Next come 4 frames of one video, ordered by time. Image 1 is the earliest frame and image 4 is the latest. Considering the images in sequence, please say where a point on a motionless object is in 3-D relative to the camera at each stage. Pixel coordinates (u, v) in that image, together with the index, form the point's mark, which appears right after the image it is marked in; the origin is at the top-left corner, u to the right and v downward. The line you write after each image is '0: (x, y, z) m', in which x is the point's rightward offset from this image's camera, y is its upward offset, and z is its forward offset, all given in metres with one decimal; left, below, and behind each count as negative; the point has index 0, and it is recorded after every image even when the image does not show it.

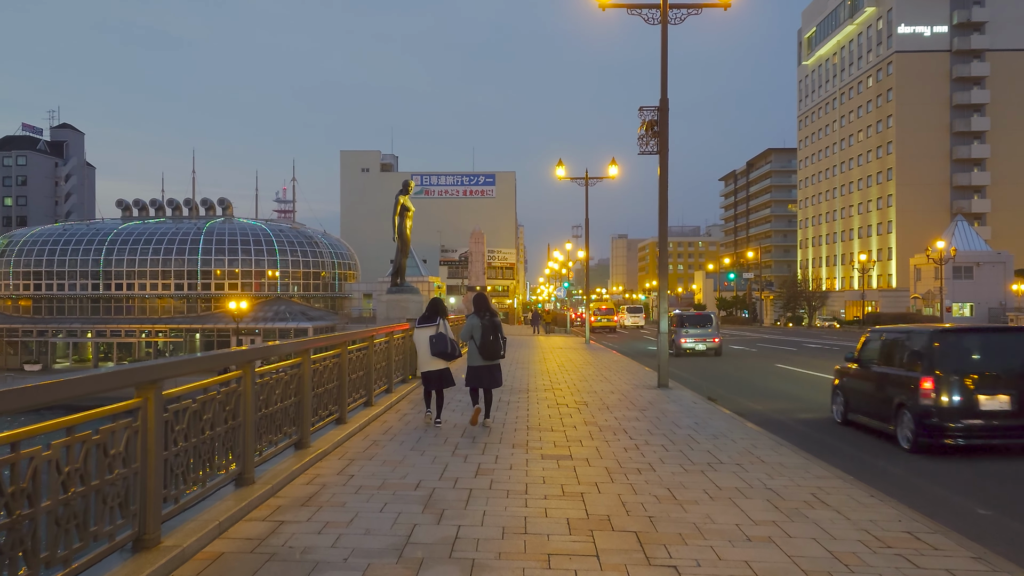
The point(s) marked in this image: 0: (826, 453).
0: (+4.1, -2.2, +9.3) m
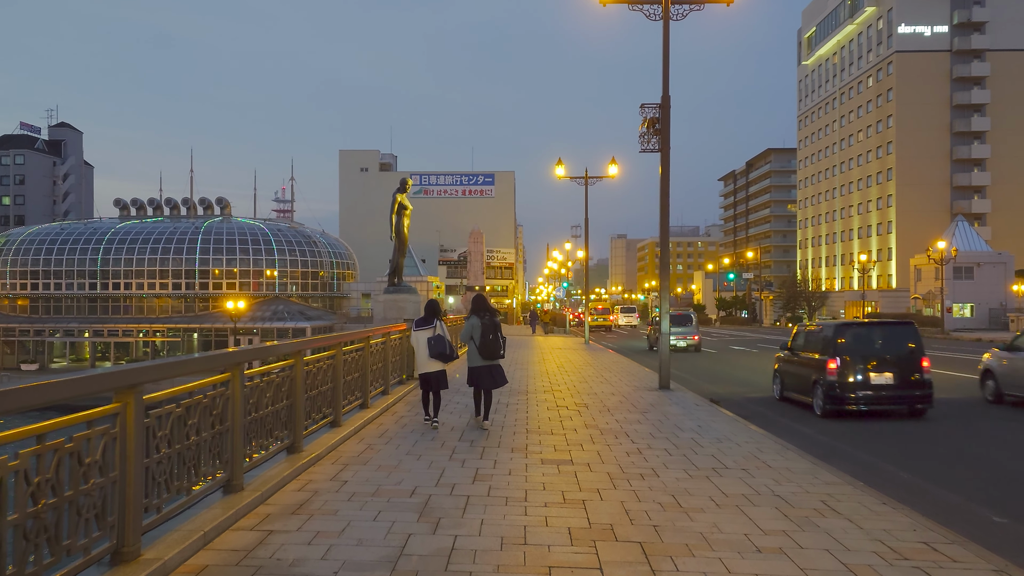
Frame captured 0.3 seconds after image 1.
0: (+4.1, -2.2, +9.1) m
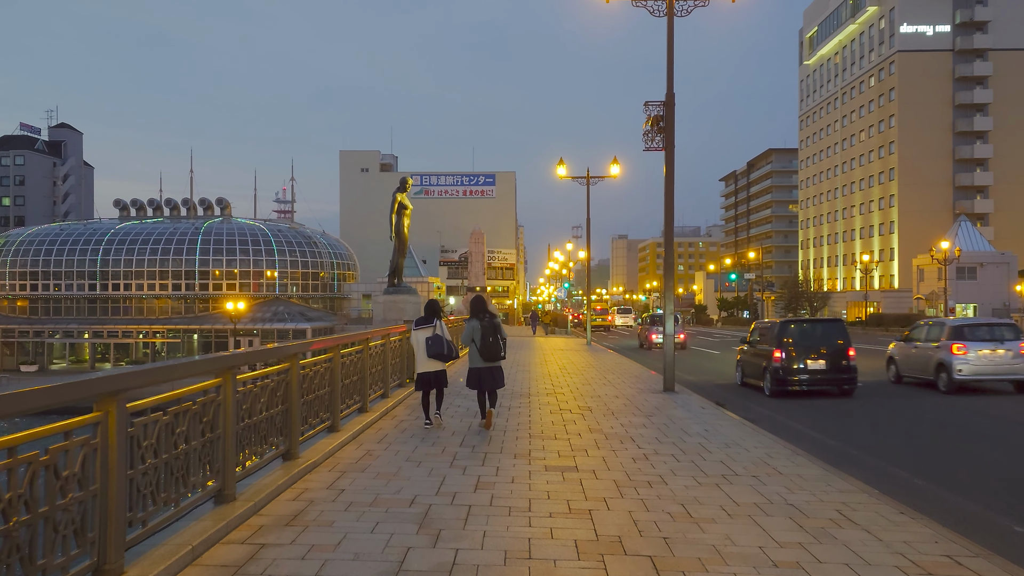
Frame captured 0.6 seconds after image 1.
0: (+4.2, -2.2, +8.8) m
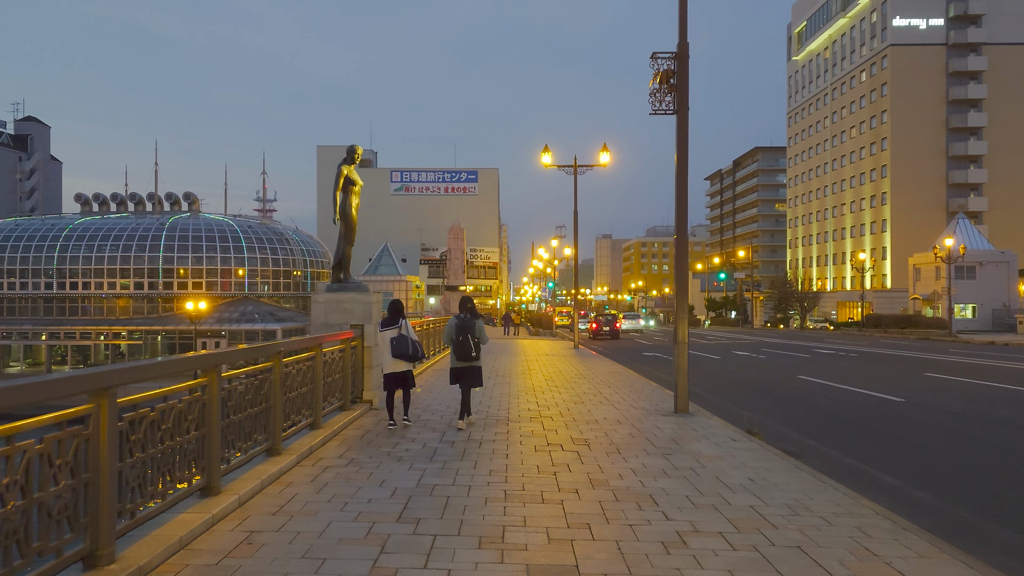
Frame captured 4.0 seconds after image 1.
0: (+3.9, -2.1, +6.1) m
